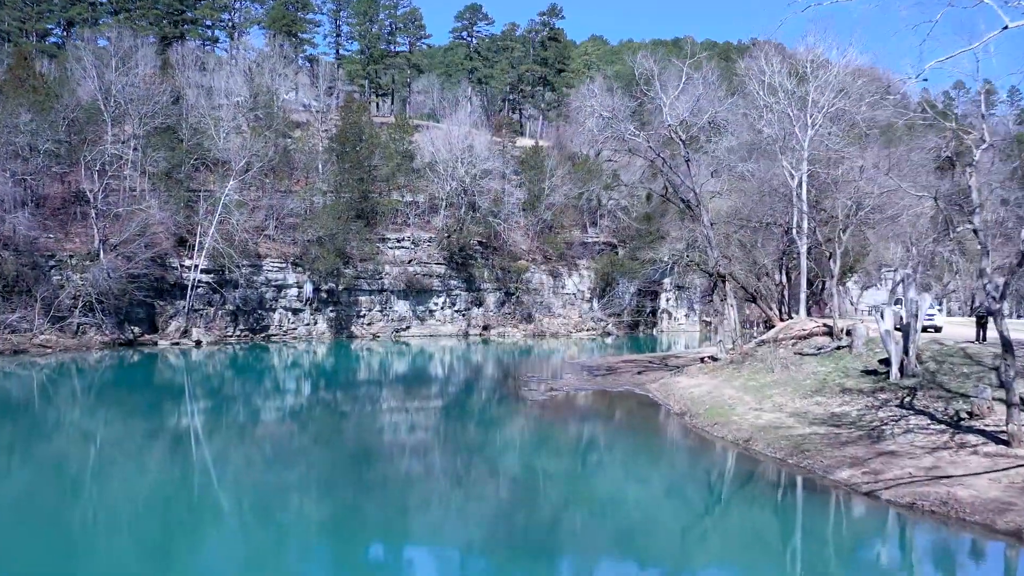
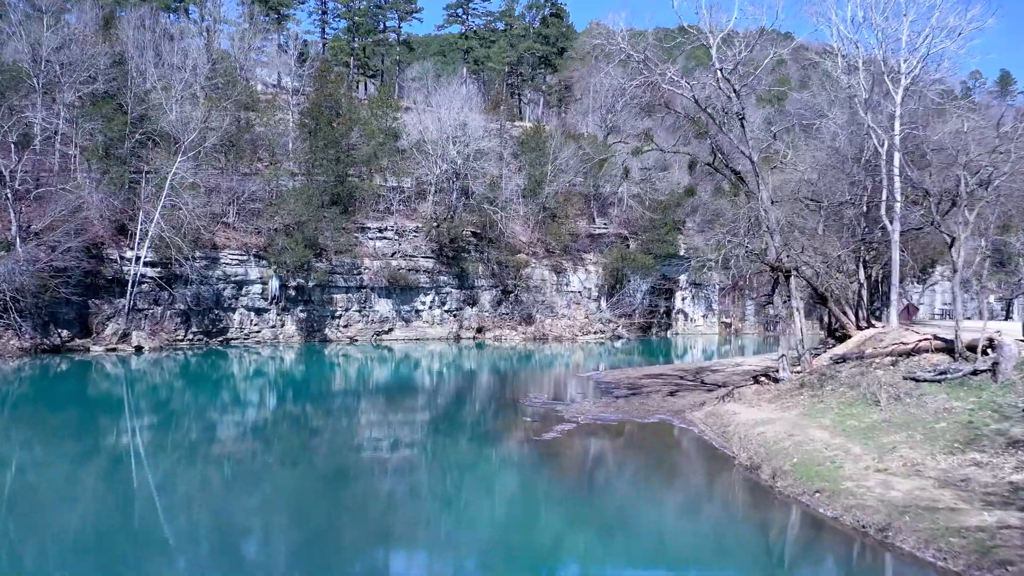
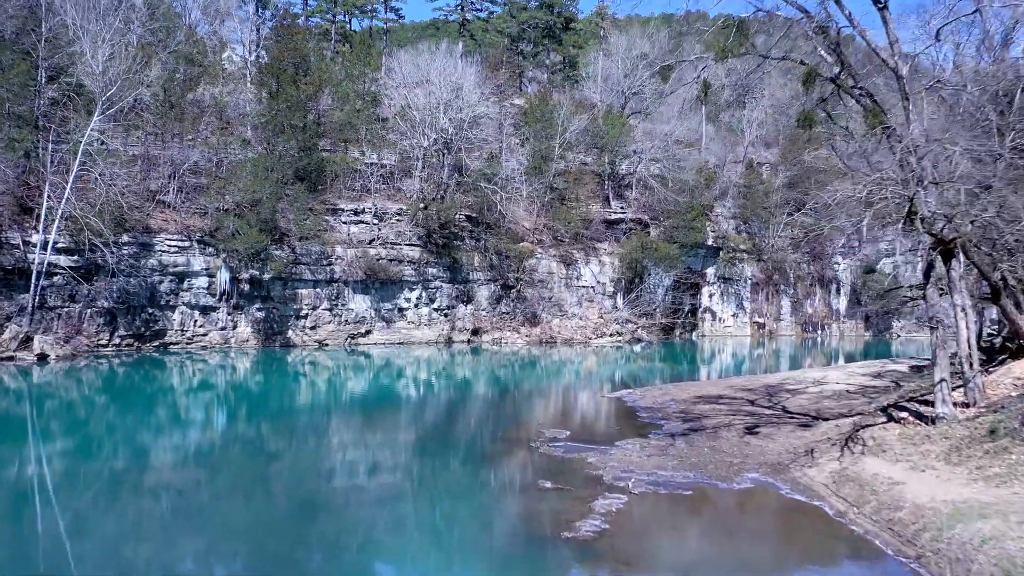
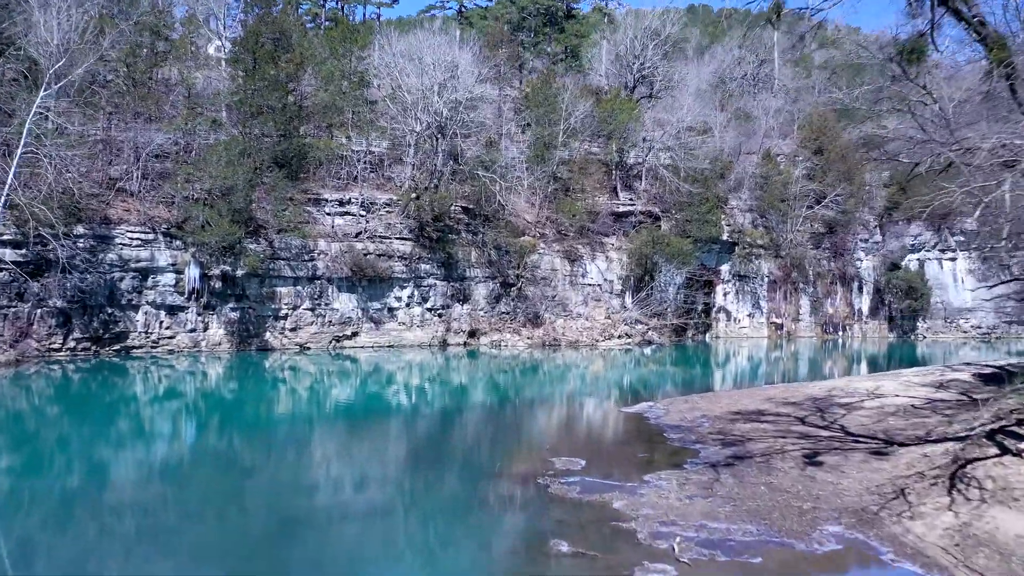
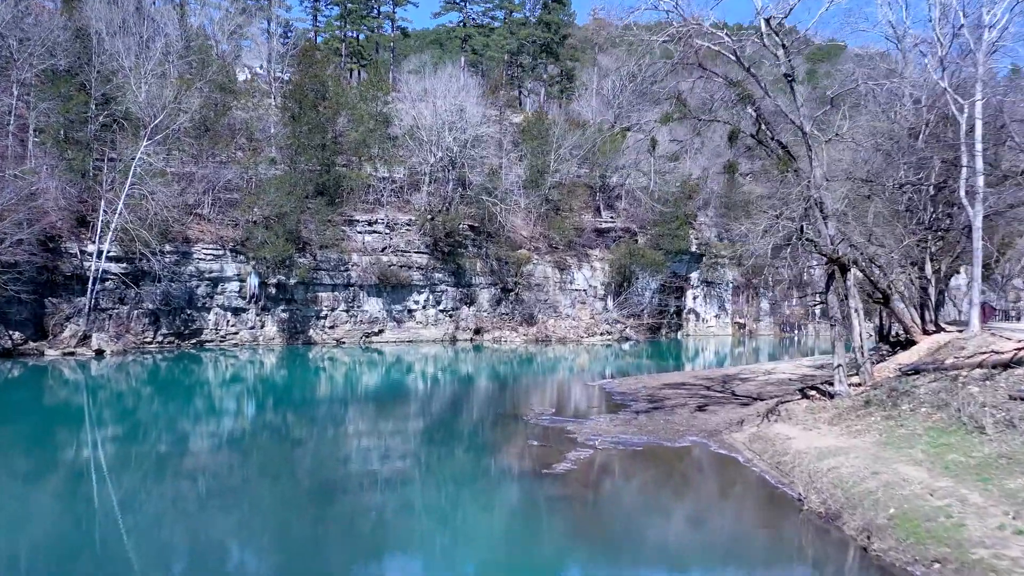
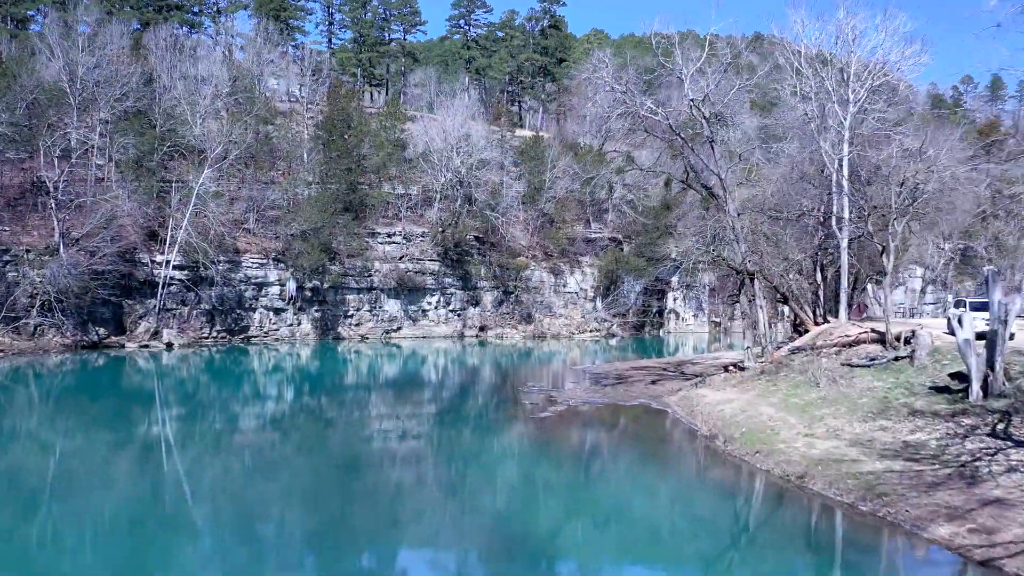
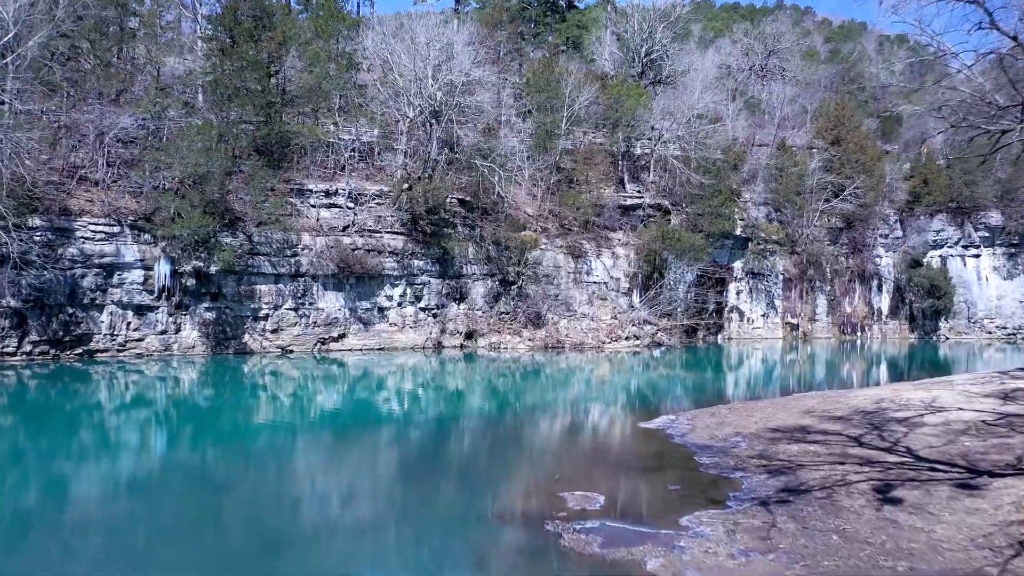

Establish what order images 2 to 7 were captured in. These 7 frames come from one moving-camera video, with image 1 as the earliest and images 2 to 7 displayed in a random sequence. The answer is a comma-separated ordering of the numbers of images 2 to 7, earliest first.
6, 2, 5, 3, 4, 7
